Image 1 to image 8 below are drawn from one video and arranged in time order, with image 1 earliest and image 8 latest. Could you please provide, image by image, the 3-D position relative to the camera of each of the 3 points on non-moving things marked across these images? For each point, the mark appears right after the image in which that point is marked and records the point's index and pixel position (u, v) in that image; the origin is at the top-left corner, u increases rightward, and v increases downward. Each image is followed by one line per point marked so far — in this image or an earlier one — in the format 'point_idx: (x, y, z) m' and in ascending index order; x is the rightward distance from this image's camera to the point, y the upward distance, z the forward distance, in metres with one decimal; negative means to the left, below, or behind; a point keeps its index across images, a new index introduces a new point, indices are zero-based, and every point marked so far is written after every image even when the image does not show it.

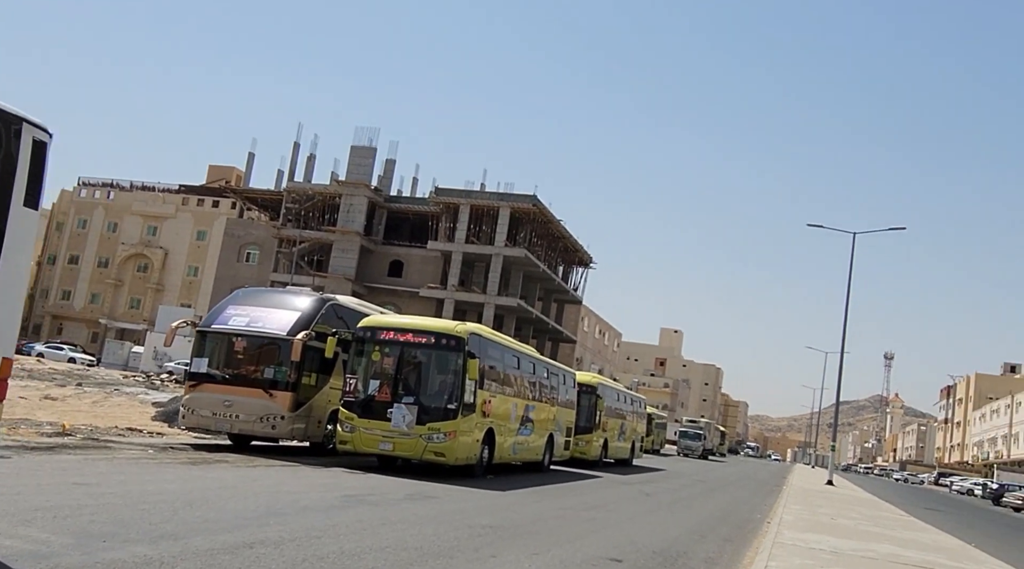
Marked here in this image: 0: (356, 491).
0: (-2.4, -3.1, +17.4) m
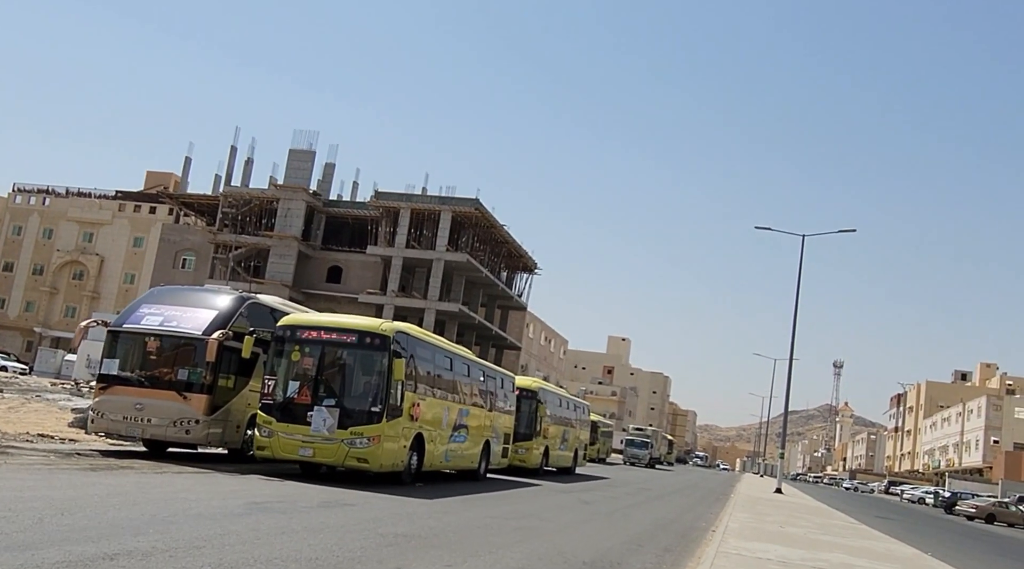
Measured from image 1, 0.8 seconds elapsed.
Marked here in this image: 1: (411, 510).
0: (-3.5, -3.0, +16.0) m
1: (-1.5, -3.3, +17.0) m
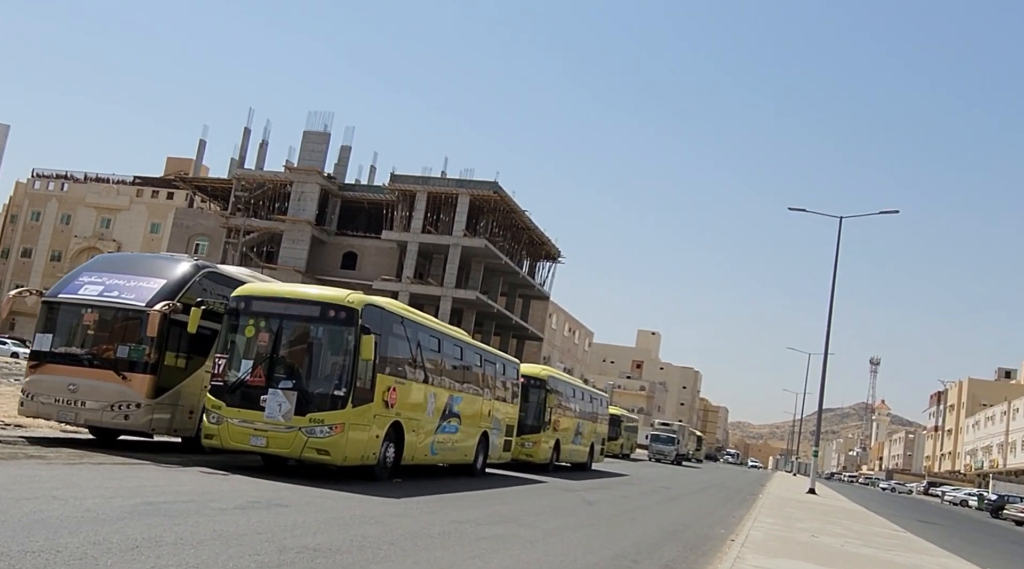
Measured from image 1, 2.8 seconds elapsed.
0: (-3.9, -2.4, +13.1) m
1: (-1.9, -2.8, +14.0) m
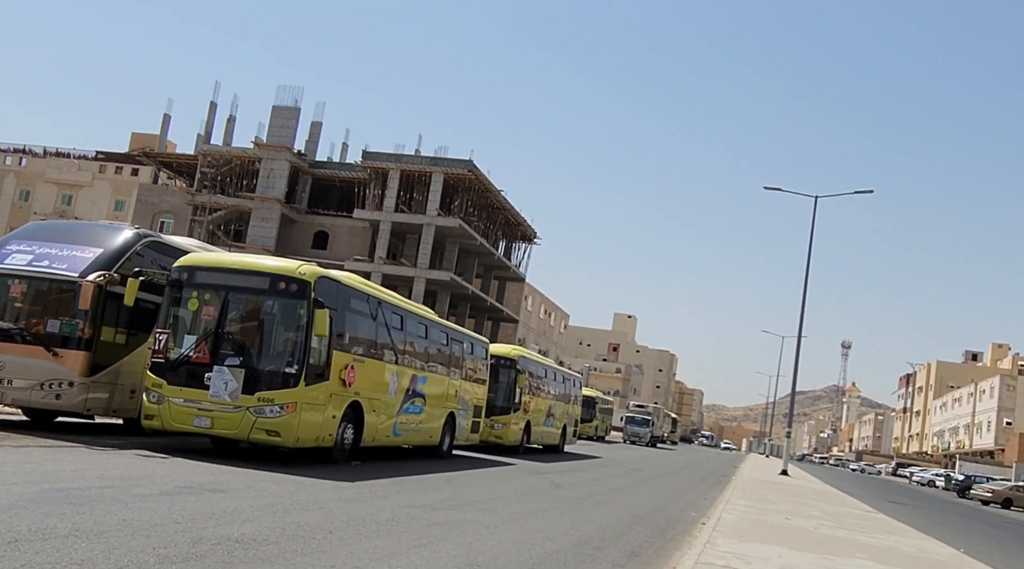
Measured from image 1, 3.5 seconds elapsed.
0: (-4.3, -2.0, +11.9) m
1: (-2.4, -2.4, +12.9) m
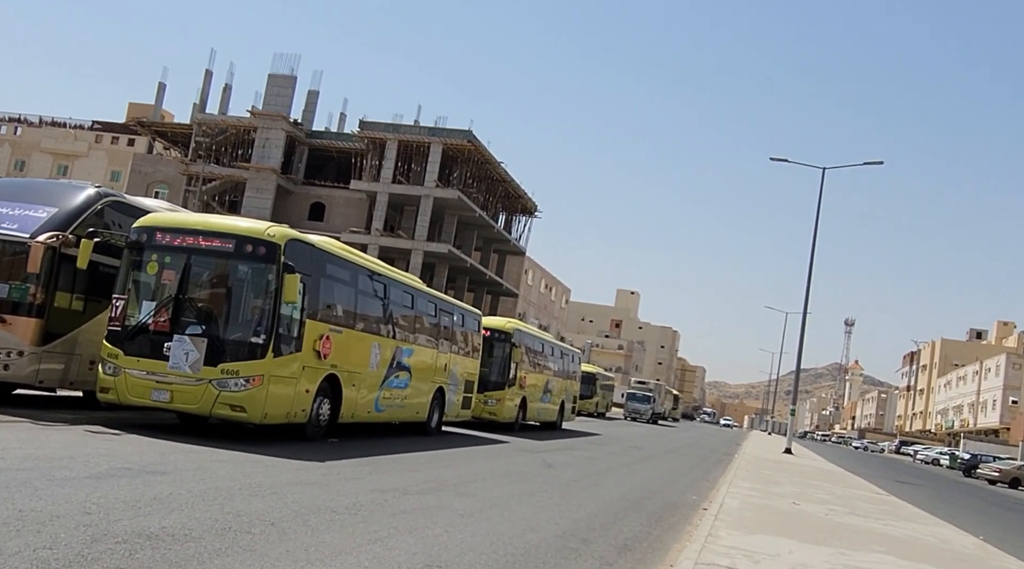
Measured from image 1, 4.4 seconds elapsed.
0: (-4.5, -1.6, +10.5) m
1: (-2.6, -2.0, +11.5) m
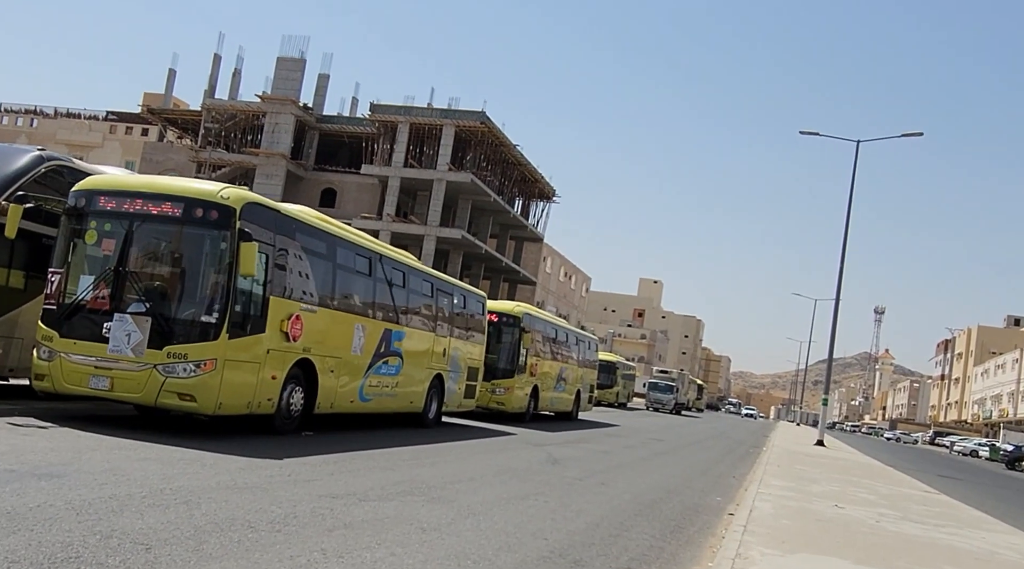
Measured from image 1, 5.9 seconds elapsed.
0: (-4.8, -1.3, +8.4) m
1: (-2.8, -1.6, +9.4) m
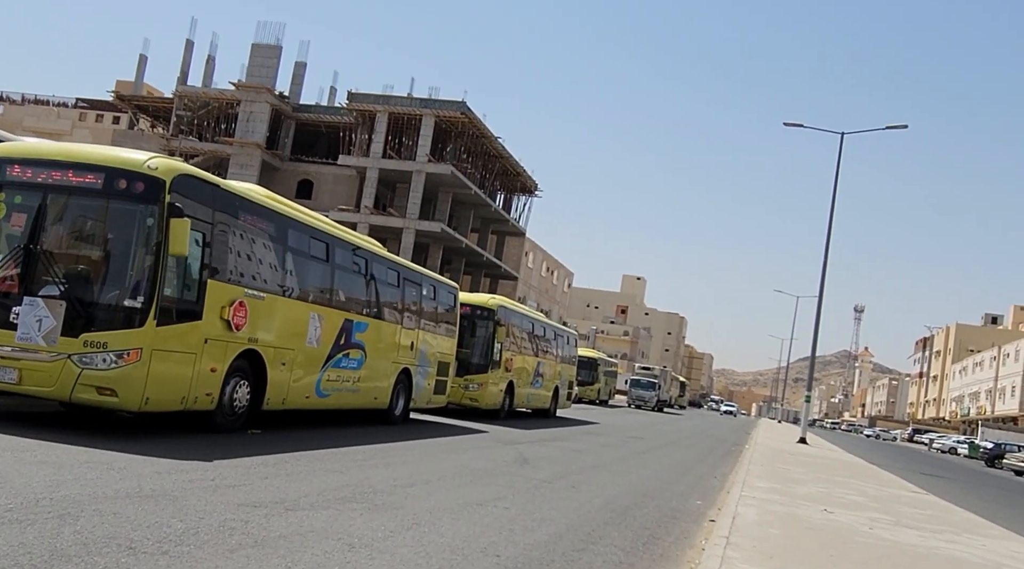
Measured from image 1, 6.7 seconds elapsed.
0: (-5.1, -1.1, +7.0) m
1: (-3.2, -1.4, +8.0) m
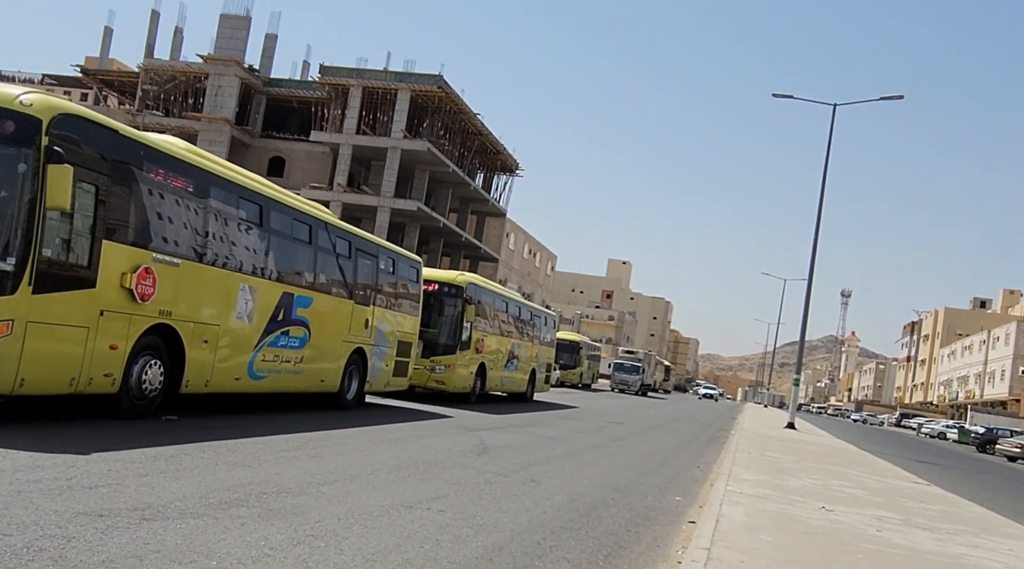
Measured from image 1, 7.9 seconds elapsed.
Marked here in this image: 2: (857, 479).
0: (-5.6, -0.8, +5.0) m
1: (-3.6, -1.1, +6.0) m
2: (+5.3, -3.0, +17.8) m
